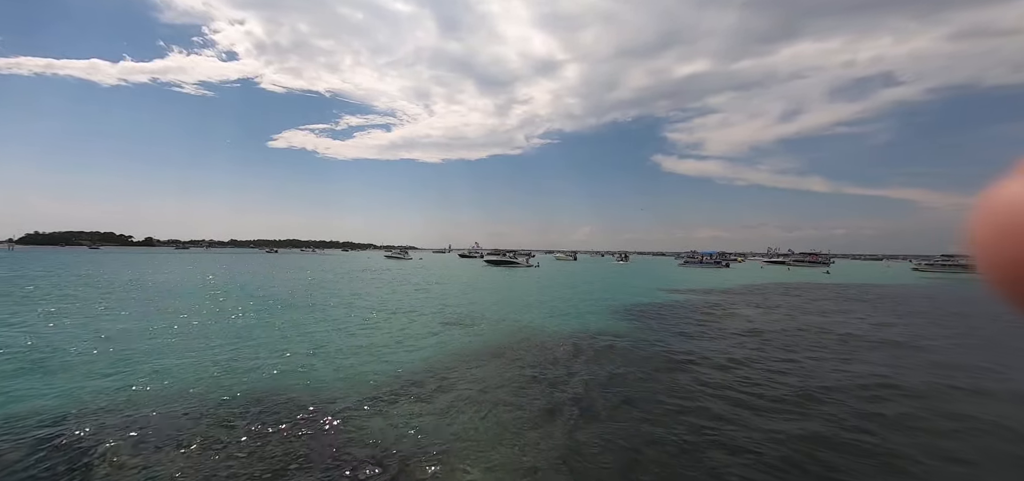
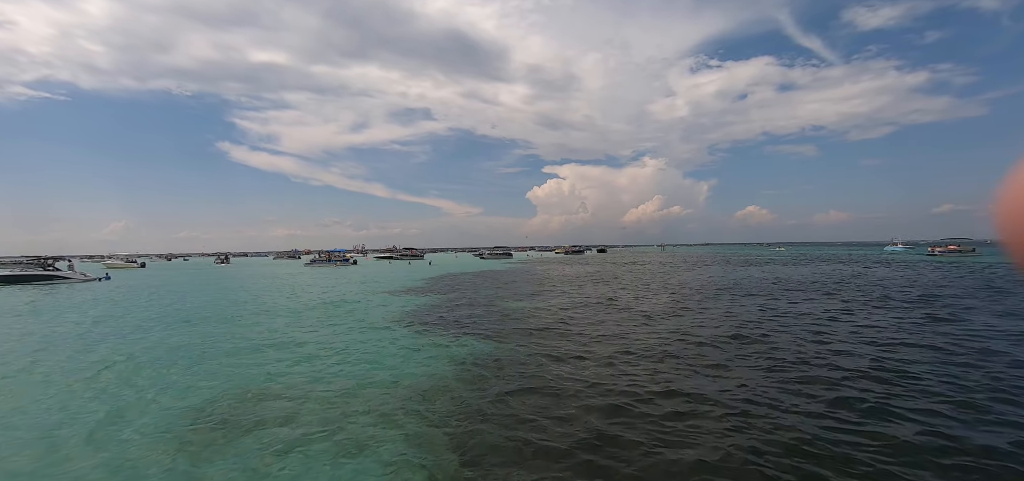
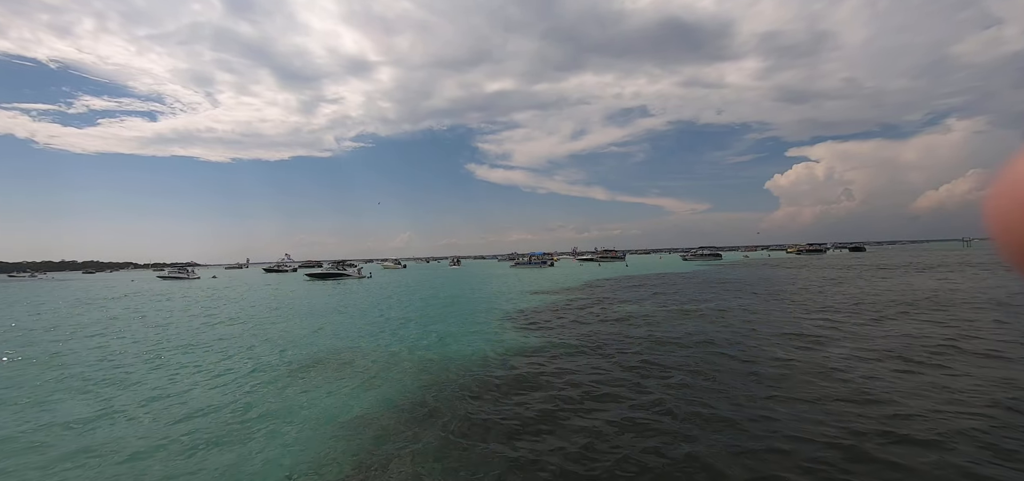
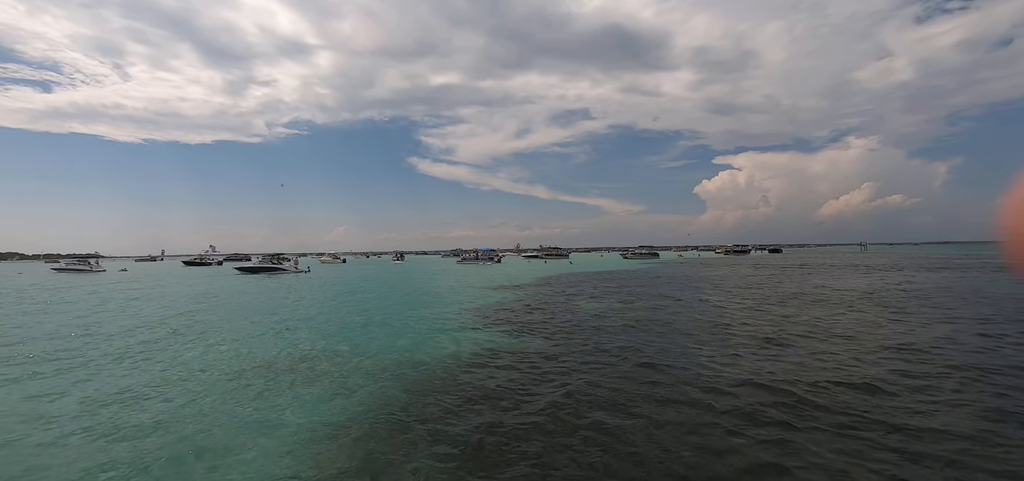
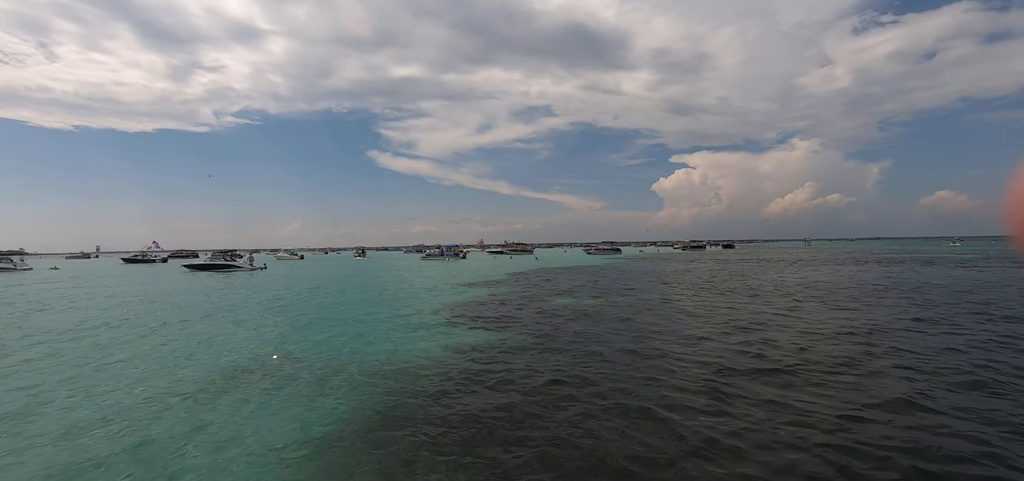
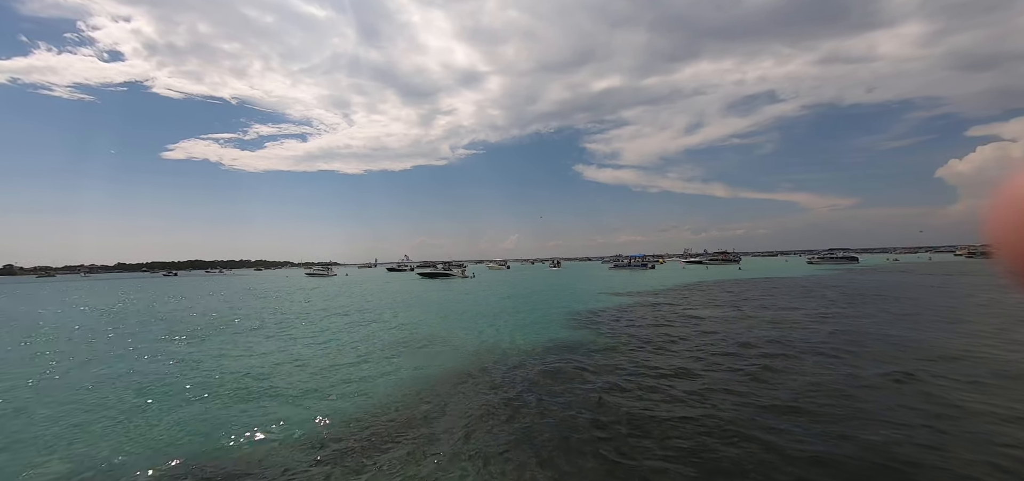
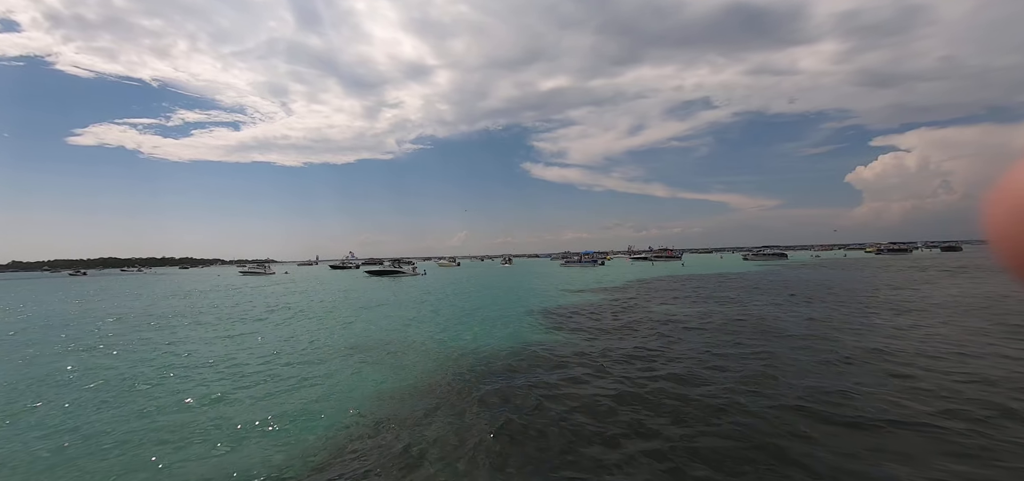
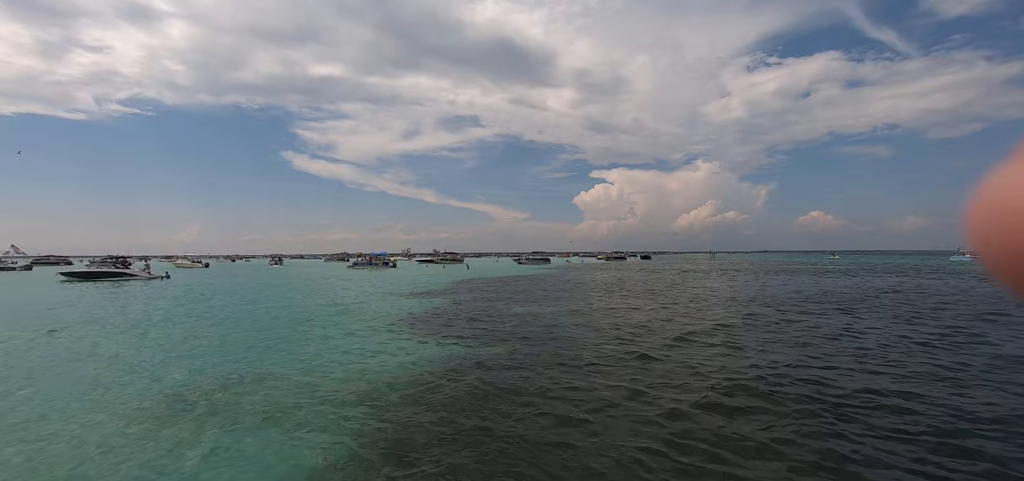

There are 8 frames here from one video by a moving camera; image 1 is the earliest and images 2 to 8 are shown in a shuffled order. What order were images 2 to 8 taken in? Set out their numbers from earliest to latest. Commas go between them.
6, 7, 3, 4, 5, 8, 2
